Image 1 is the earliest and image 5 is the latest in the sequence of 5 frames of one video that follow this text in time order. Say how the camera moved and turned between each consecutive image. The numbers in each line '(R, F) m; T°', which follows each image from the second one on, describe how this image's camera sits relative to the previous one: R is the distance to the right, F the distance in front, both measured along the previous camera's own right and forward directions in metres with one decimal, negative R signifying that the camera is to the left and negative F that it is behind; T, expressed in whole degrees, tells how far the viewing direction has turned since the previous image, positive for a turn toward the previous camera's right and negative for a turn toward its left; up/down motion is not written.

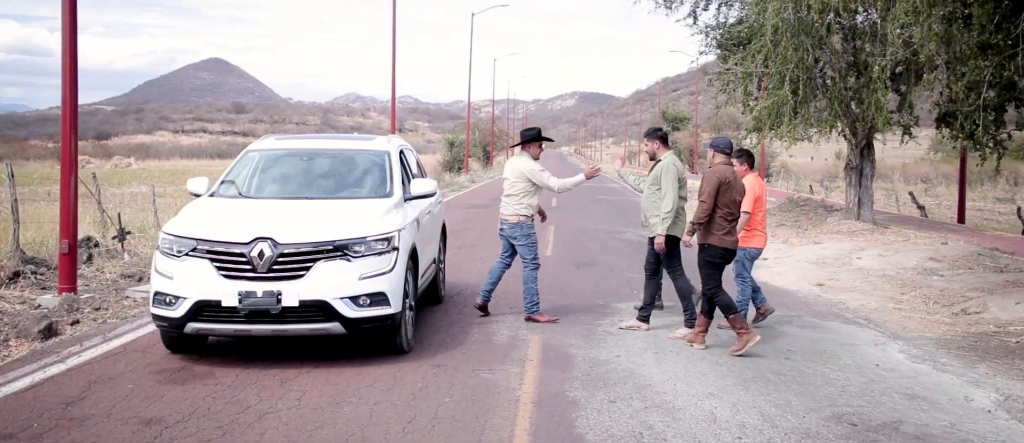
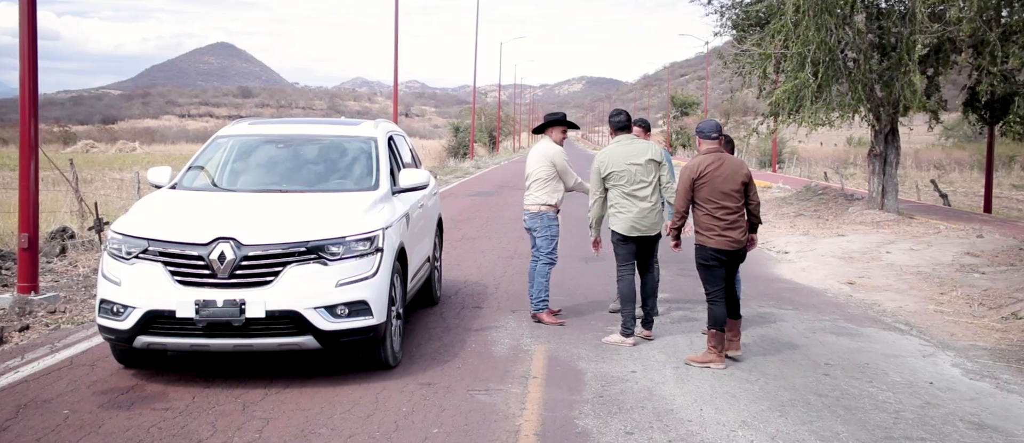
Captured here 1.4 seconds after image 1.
(0.0, +0.8) m; 0°
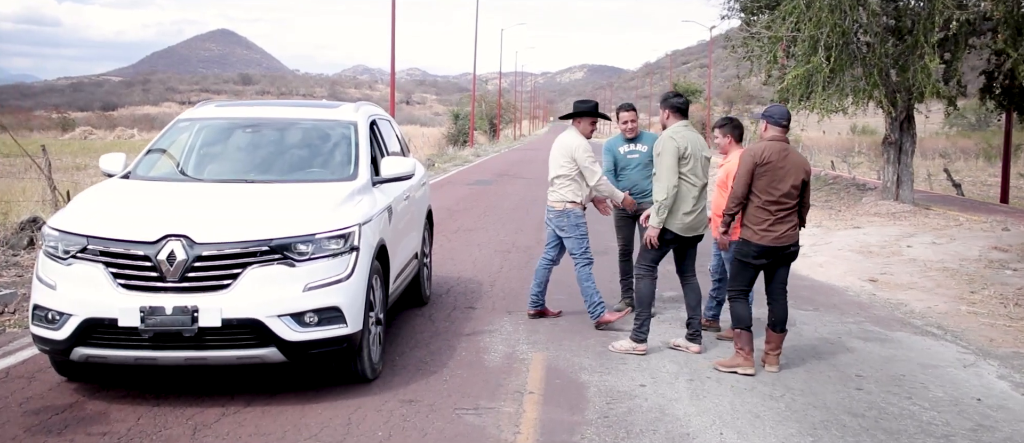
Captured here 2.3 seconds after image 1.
(0.0, +0.7) m; 0°
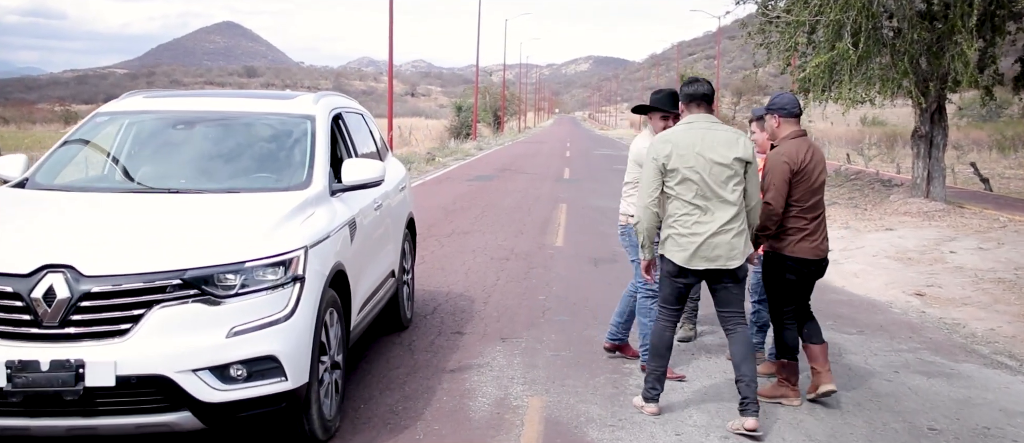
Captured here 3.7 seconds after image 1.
(+0.1, +1.1) m; 0°
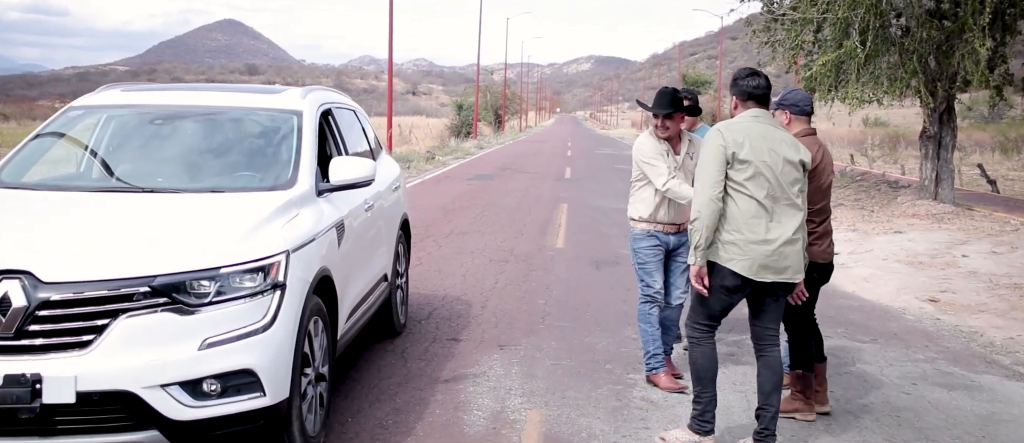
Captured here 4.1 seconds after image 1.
(0.0, +0.3) m; 0°
